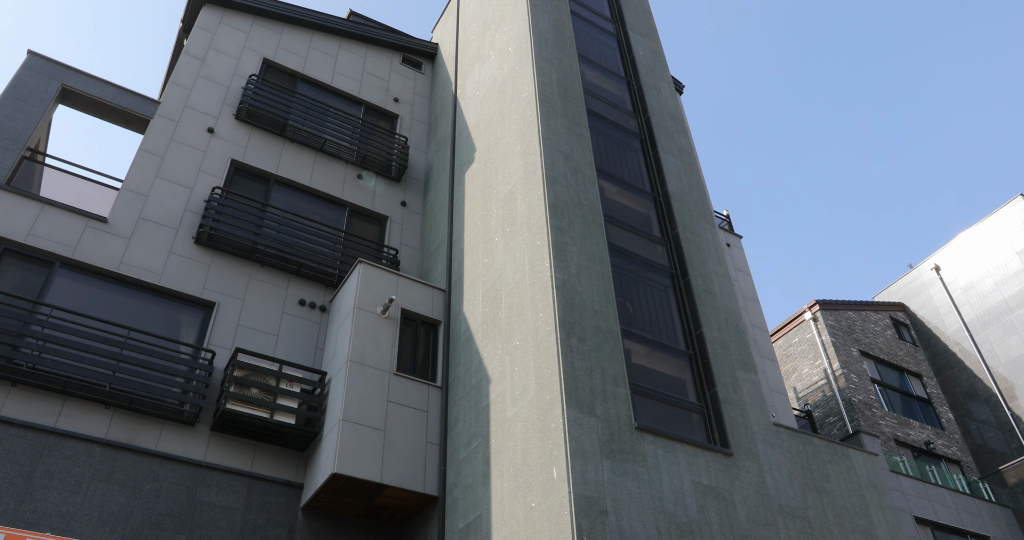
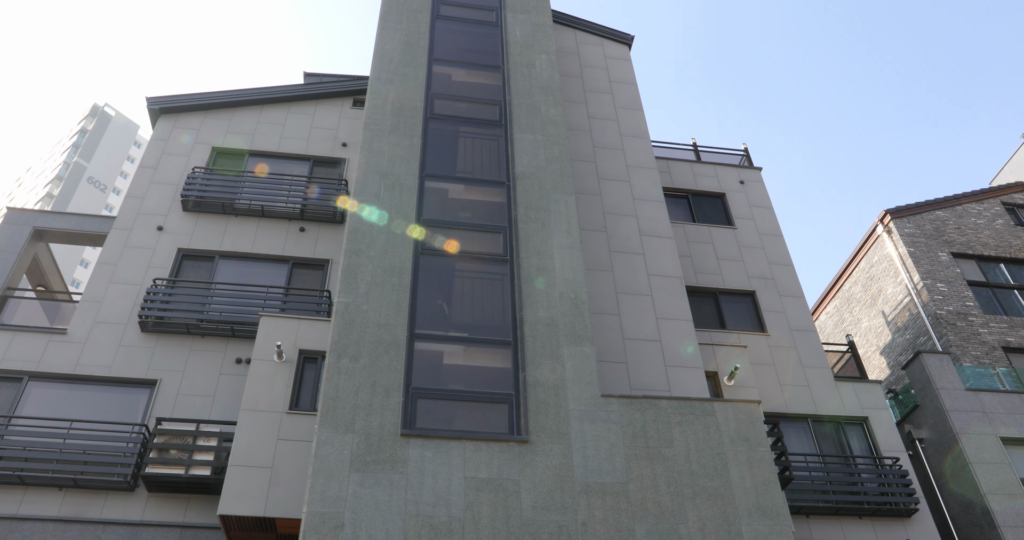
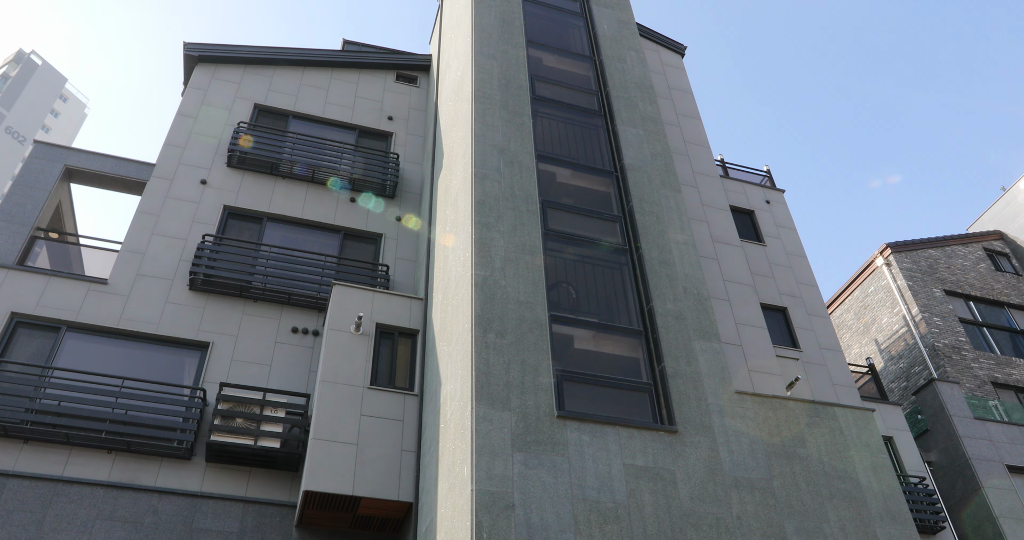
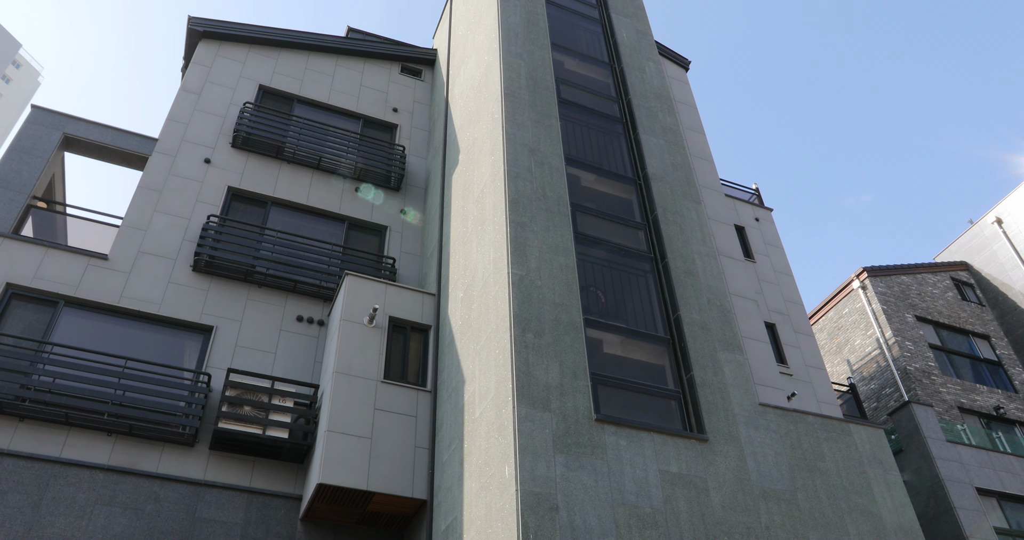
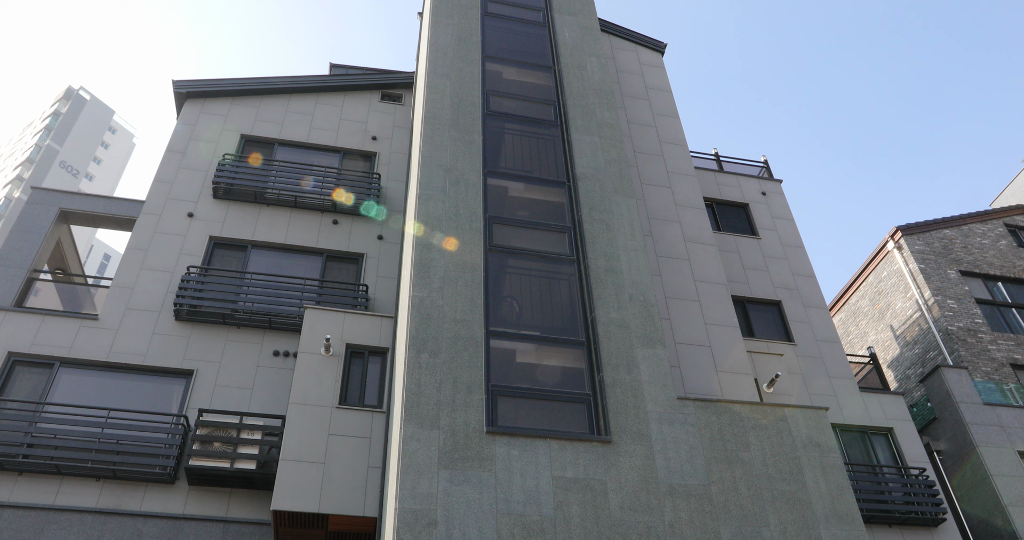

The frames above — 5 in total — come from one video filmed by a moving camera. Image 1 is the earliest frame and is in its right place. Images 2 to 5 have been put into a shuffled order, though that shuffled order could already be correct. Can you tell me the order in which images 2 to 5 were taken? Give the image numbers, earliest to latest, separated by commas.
4, 3, 5, 2
